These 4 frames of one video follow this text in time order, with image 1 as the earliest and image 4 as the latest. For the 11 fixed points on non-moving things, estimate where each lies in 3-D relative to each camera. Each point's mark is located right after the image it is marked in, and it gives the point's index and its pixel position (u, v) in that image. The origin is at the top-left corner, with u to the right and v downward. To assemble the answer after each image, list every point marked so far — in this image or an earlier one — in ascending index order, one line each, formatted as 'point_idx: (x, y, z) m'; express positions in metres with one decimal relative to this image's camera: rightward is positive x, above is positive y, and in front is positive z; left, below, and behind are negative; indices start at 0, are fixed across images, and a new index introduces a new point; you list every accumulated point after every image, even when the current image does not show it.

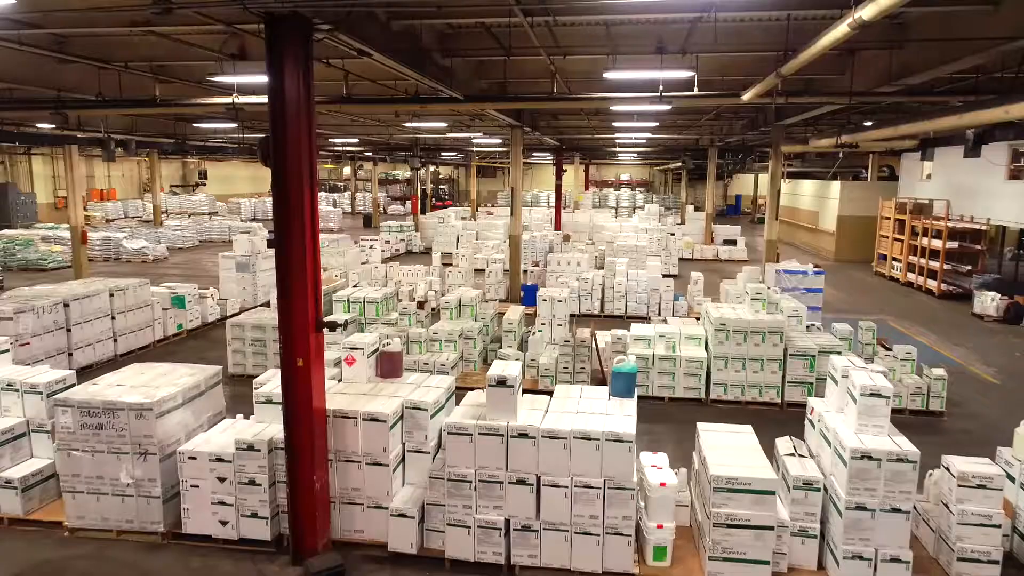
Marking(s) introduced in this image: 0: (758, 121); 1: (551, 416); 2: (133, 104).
0: (+6.6, +4.5, +16.6) m
1: (+0.3, -1.1, +5.3) m
2: (-6.2, +3.0, +10.0) m
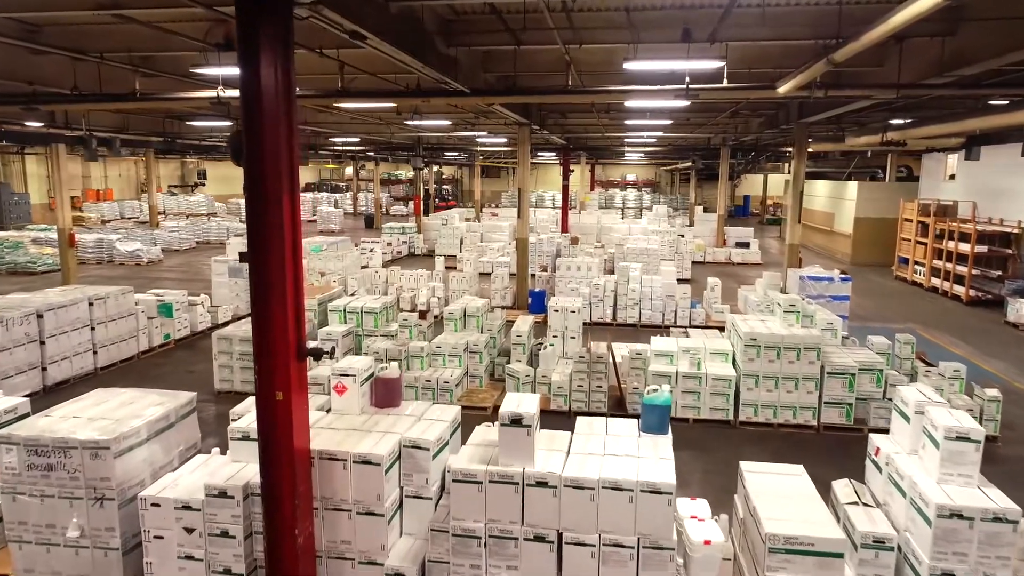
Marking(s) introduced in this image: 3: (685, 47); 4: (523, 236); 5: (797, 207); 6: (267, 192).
0: (+6.8, +4.3, +15.8) m
1: (+0.4, -1.2, +4.5) m
2: (-6.0, +2.9, +9.3) m
3: (+2.3, +3.2, +8.2) m
4: (+0.3, +1.3, +15.0) m
5: (+6.5, +1.8, +14.0) m
6: (-1.7, +0.7, +4.2) m
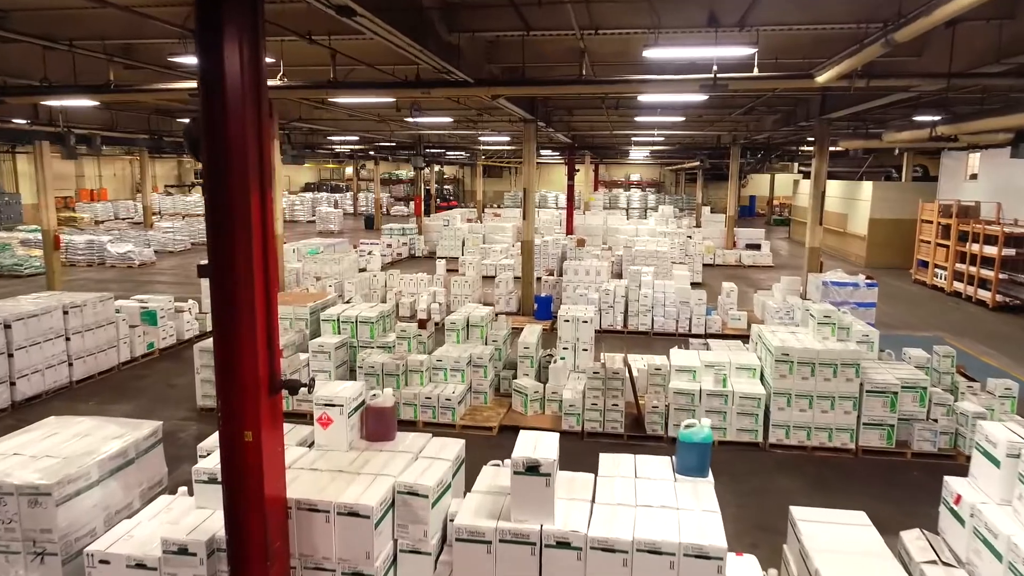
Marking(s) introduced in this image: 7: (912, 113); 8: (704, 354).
0: (+6.9, +4.2, +15.0) m
1: (+0.5, -1.4, +3.8) m
2: (-5.9, +2.7, +8.6) m
3: (+2.4, +3.1, +7.5) m
4: (+0.4, +1.1, +14.3) m
5: (+6.6, +1.7, +13.3) m
6: (-1.6, +0.5, +3.5) m
7: (+9.1, +4.0, +14.0) m
8: (+2.6, -0.9, +8.3) m
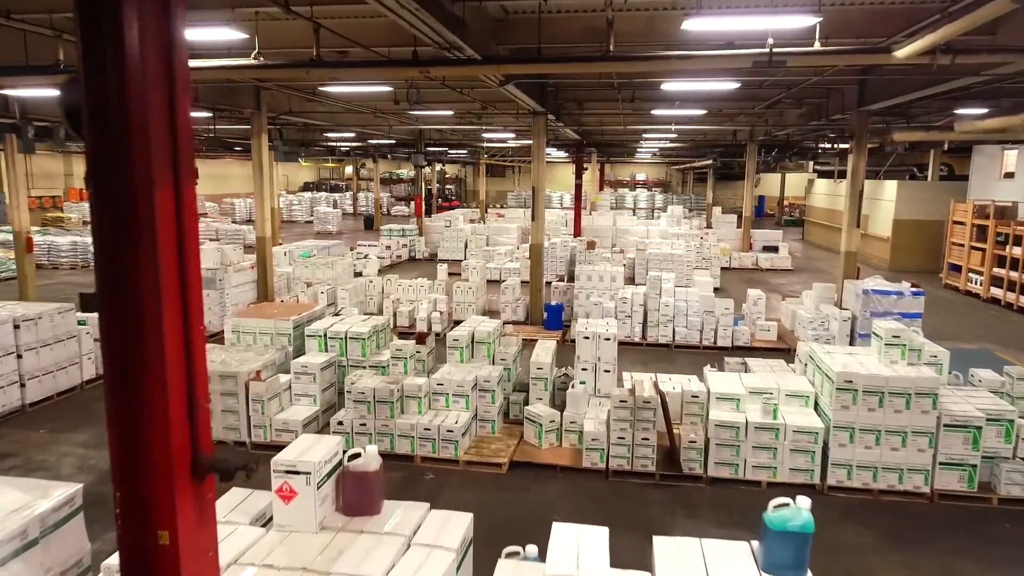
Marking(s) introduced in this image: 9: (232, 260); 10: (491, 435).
0: (+7.0, +4.0, +13.9) m
1: (+0.7, -1.5, +2.6) m
2: (-5.8, +2.6, +7.5) m
3: (+2.5, +2.9, +6.3) m
4: (+0.6, +1.0, +13.1) m
5: (+6.8, +1.5, +12.1) m
6: (-1.5, +0.4, +2.4) m
7: (+9.3, +3.8, +12.9) m
8: (+2.7, -1.0, +7.1) m
9: (-5.9, +0.6, +13.1) m
10: (-0.3, -1.8, +7.5) m
